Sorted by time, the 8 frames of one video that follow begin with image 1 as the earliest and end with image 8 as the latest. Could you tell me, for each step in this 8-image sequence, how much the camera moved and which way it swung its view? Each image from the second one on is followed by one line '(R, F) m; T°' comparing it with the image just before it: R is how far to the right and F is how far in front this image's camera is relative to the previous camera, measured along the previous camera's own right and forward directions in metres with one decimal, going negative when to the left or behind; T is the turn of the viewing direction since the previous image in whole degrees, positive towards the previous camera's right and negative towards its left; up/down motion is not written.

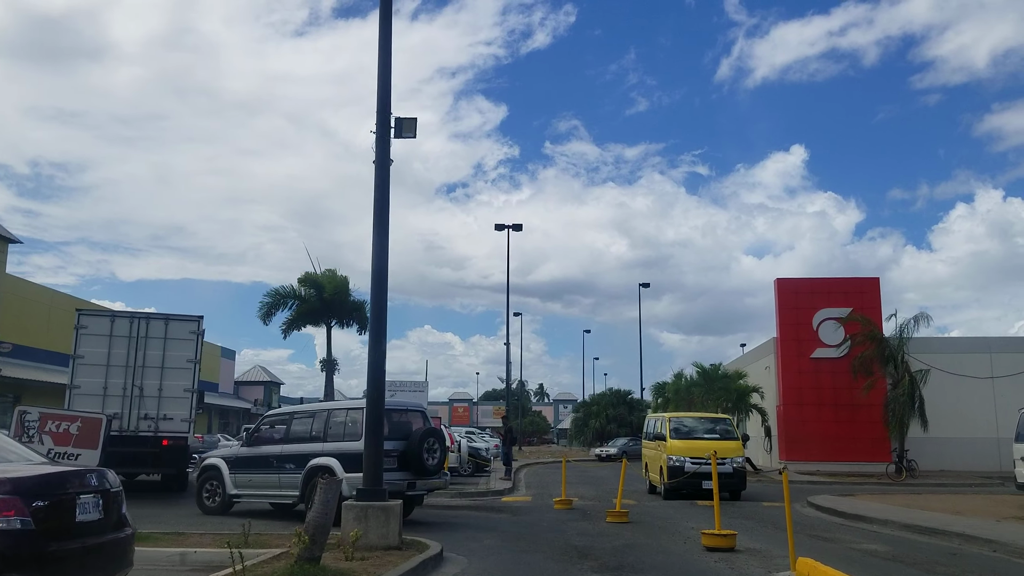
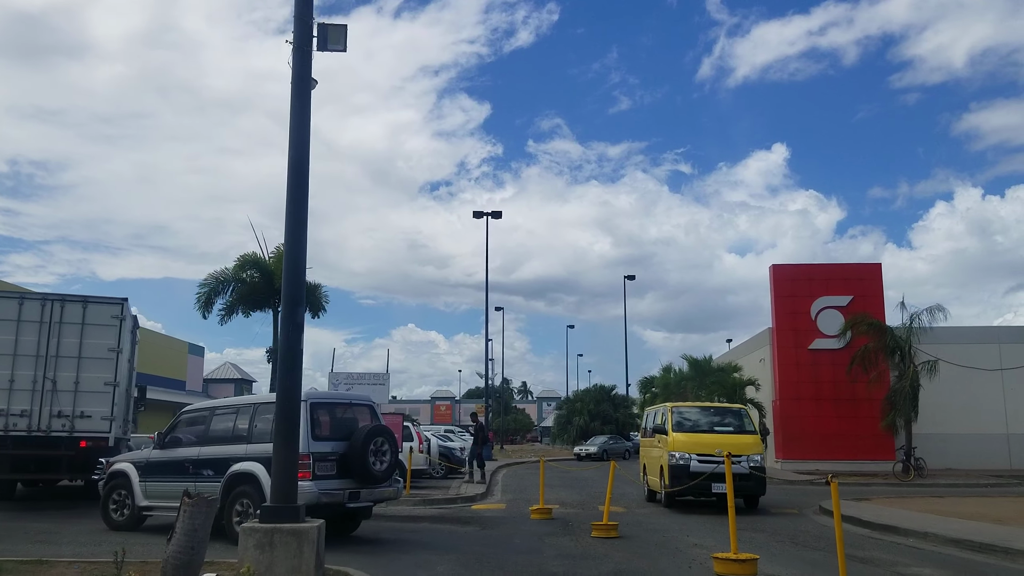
(+0.2, +2.5) m; +1°
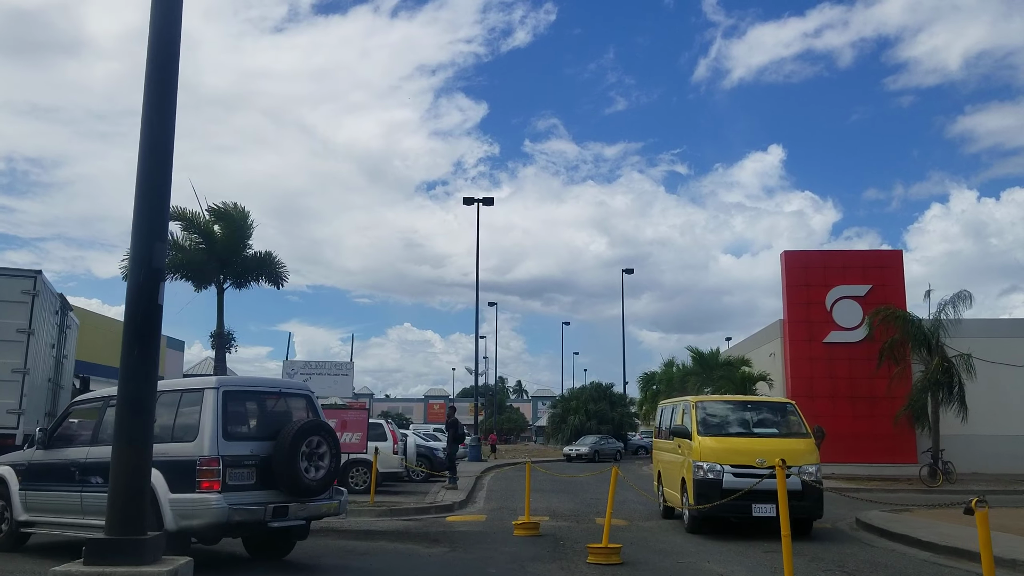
(+0.2, +2.7) m; 0°
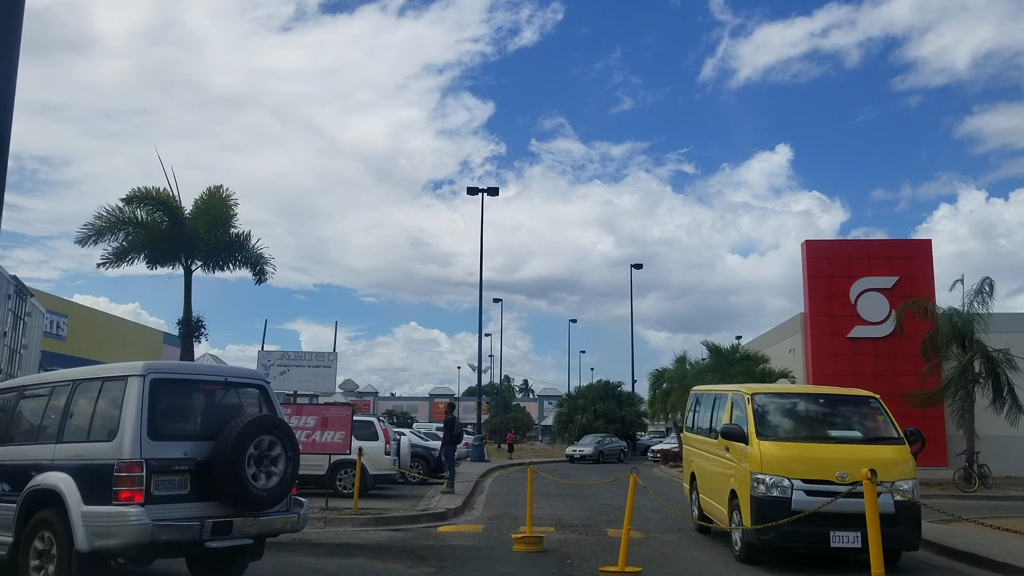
(+0.1, +1.7) m; 0°
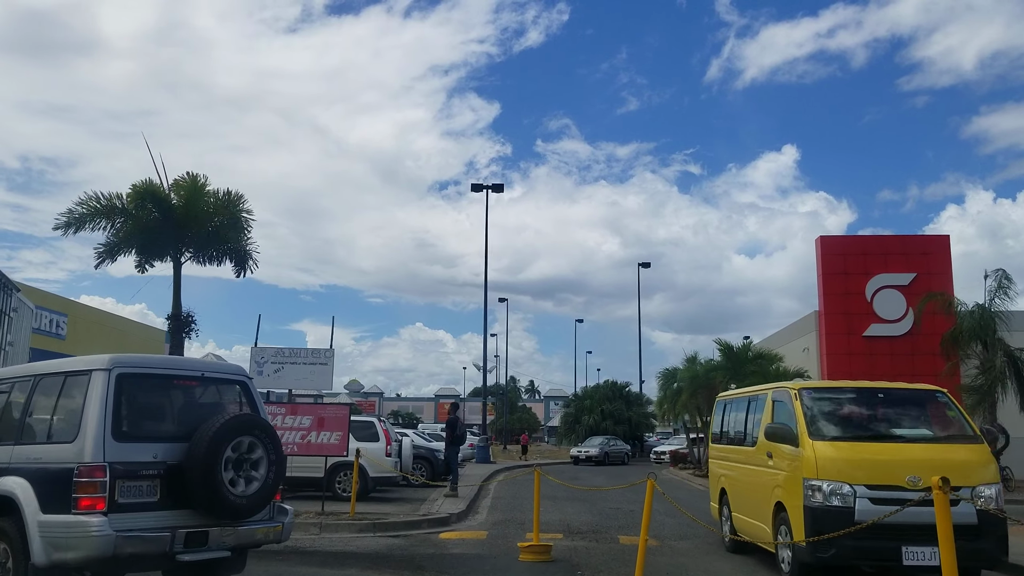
(0.0, +0.7) m; 0°
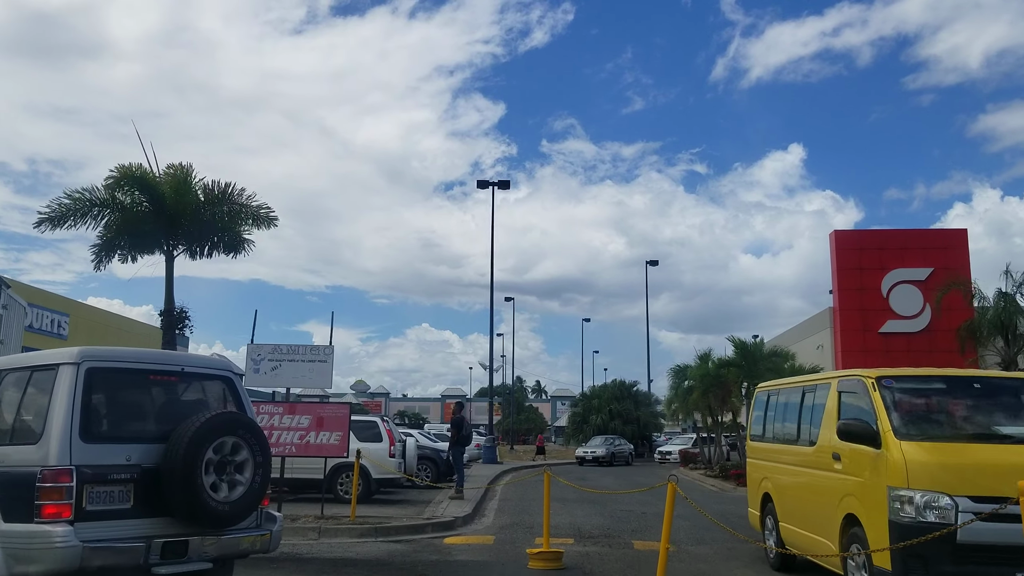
(0.0, +0.6) m; 0°
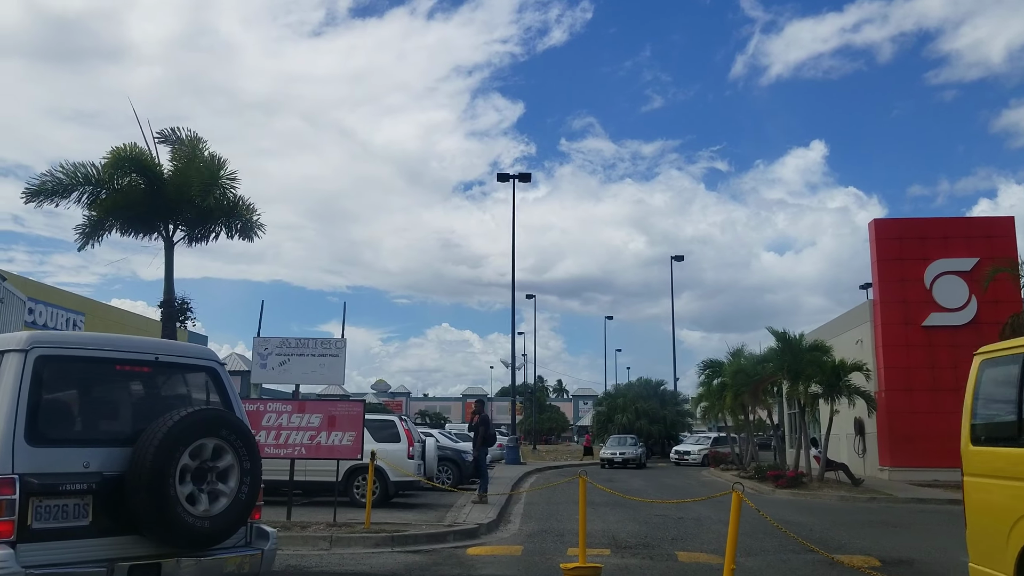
(-0.1, +1.1) m; -1°
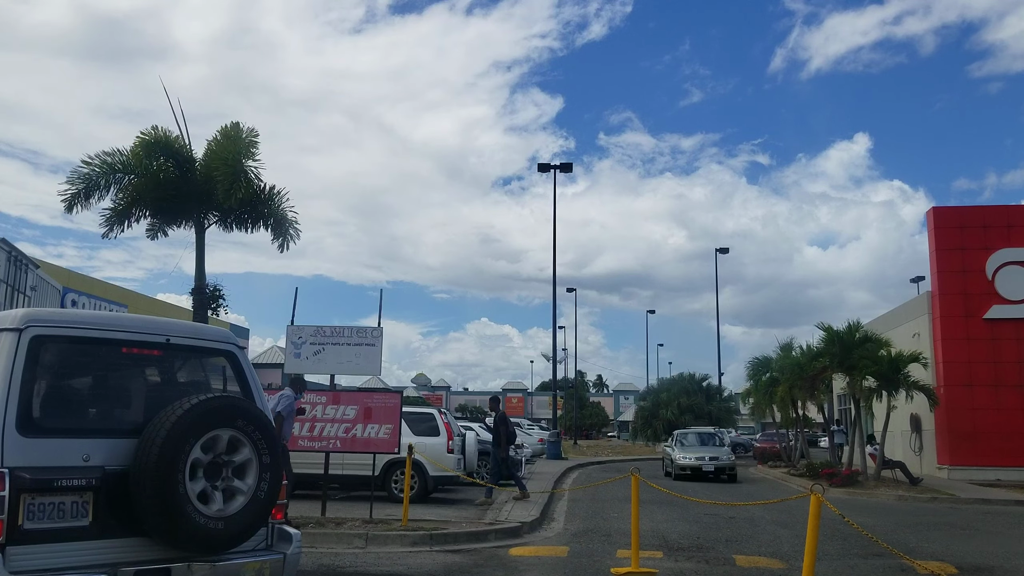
(-0.1, +0.6) m; -2°
